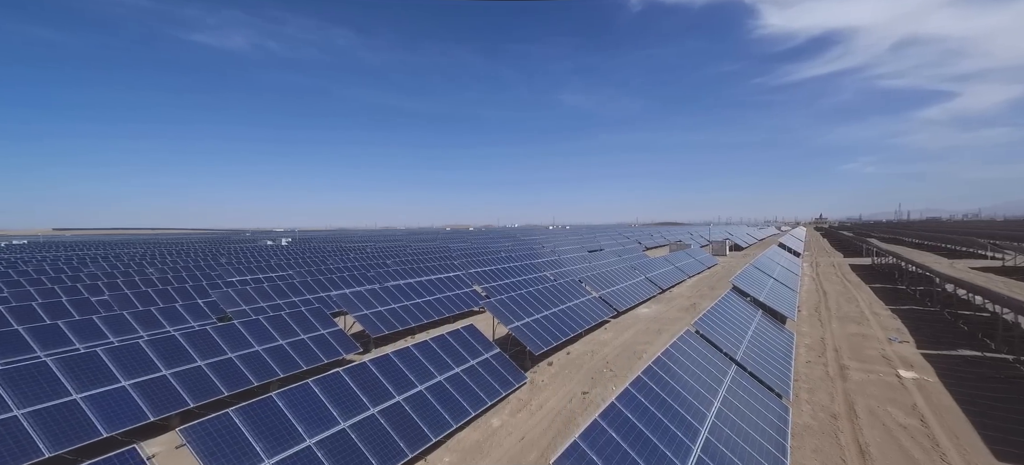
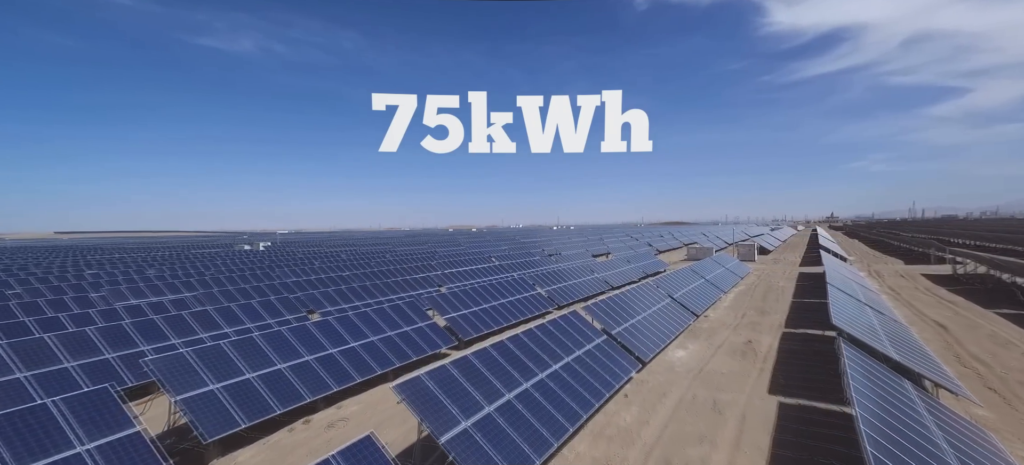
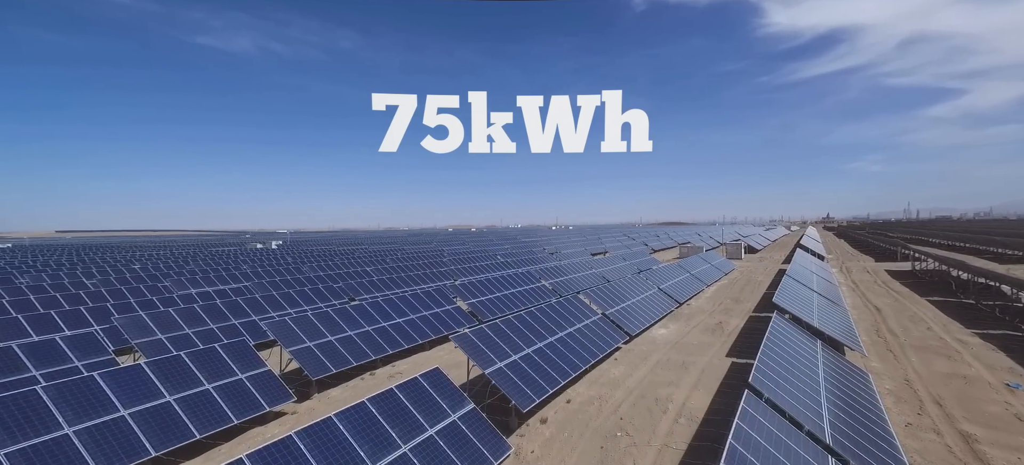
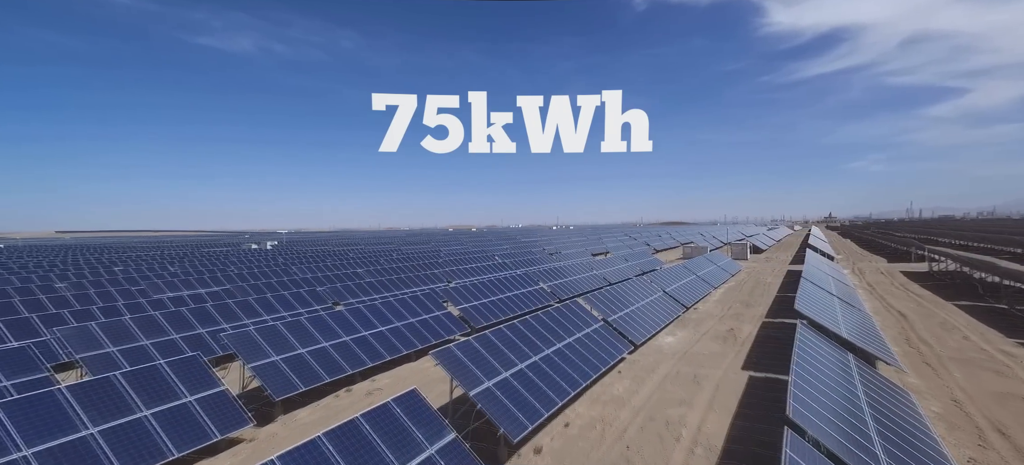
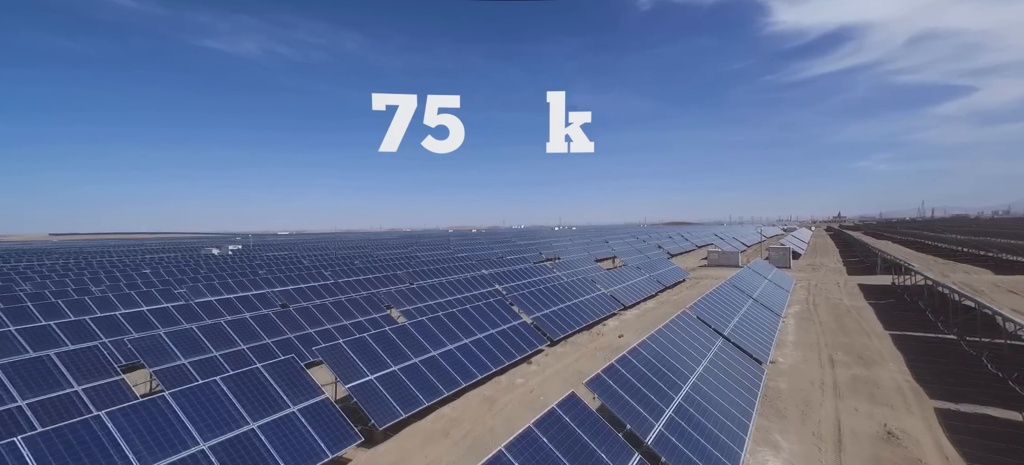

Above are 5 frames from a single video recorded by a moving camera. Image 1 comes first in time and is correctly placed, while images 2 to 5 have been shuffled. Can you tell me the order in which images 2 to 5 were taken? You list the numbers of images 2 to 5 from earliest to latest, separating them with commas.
3, 4, 2, 5
